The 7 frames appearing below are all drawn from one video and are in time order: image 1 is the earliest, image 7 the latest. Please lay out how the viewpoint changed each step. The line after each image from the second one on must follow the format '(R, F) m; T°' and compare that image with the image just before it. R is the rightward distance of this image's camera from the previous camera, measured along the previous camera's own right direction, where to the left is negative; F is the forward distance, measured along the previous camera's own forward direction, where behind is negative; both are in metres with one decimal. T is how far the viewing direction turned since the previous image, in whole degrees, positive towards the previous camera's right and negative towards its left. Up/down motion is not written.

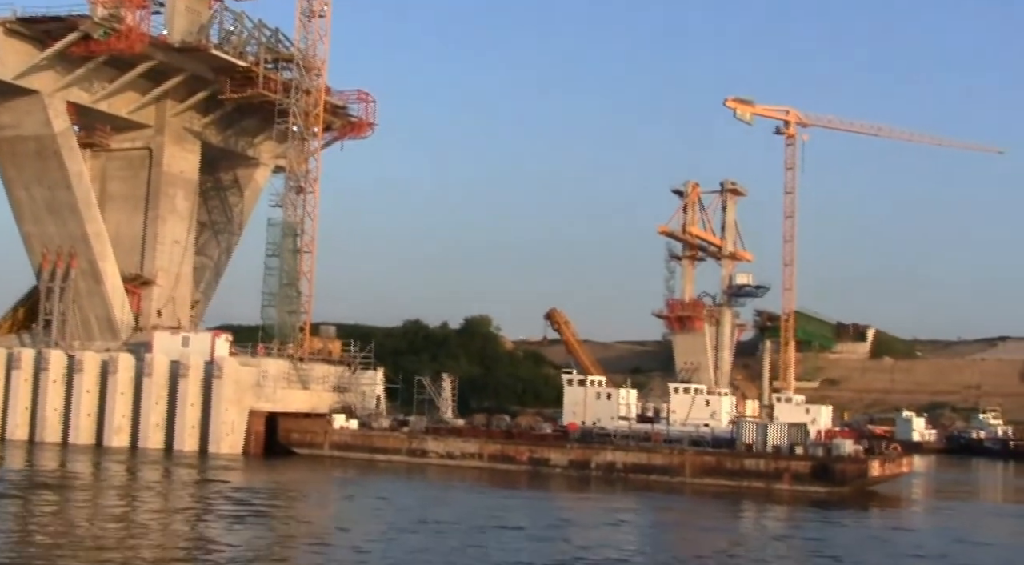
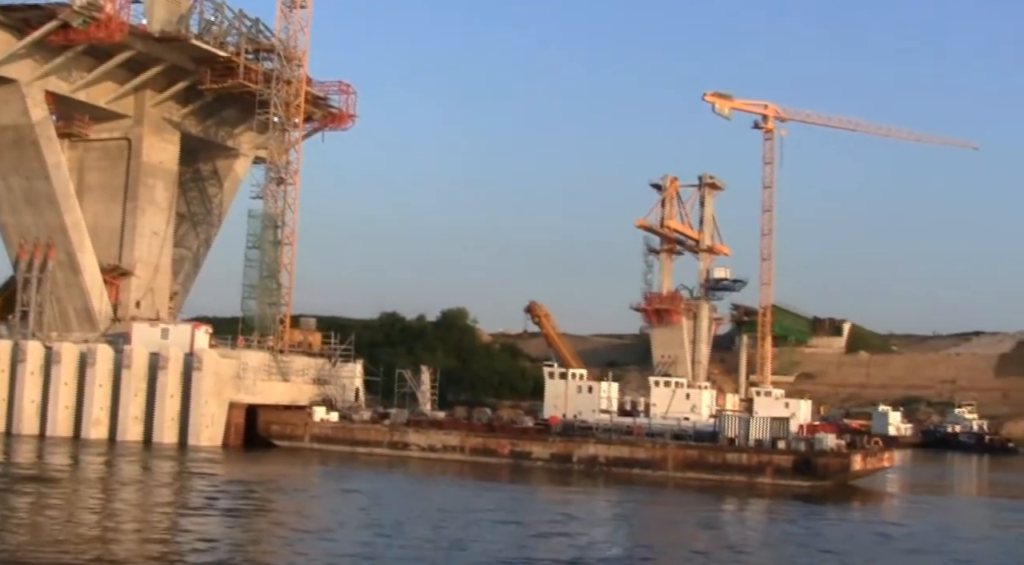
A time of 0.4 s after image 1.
(-0.2, +0.2) m; +1°
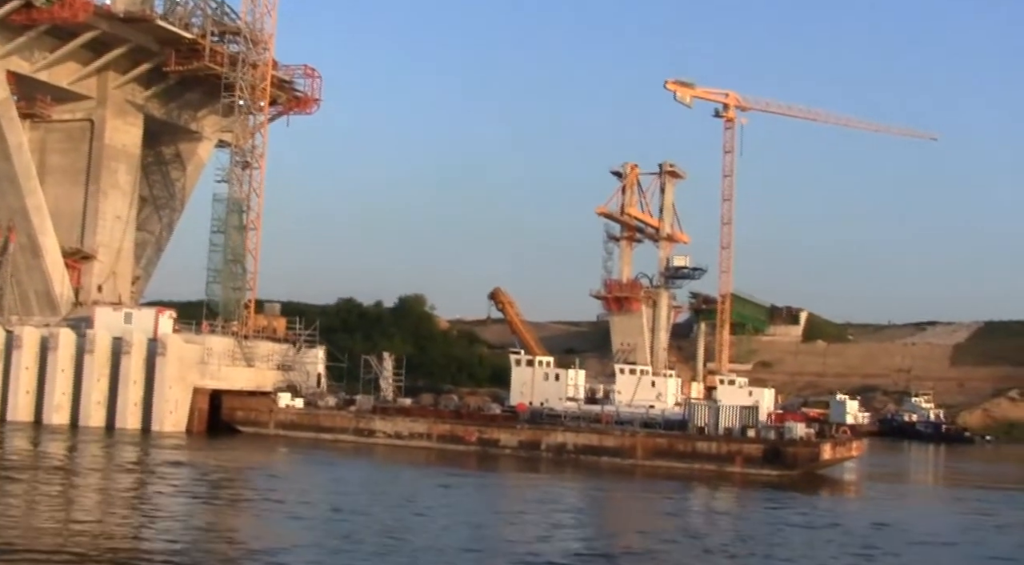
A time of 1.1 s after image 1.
(-0.4, +0.3) m; +2°
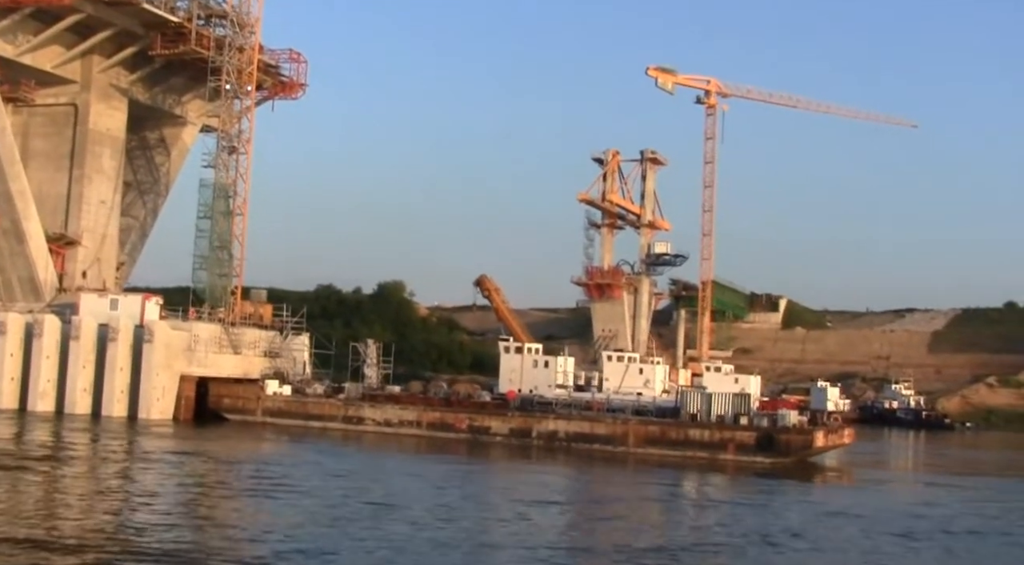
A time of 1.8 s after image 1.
(-0.4, +0.3) m; +1°
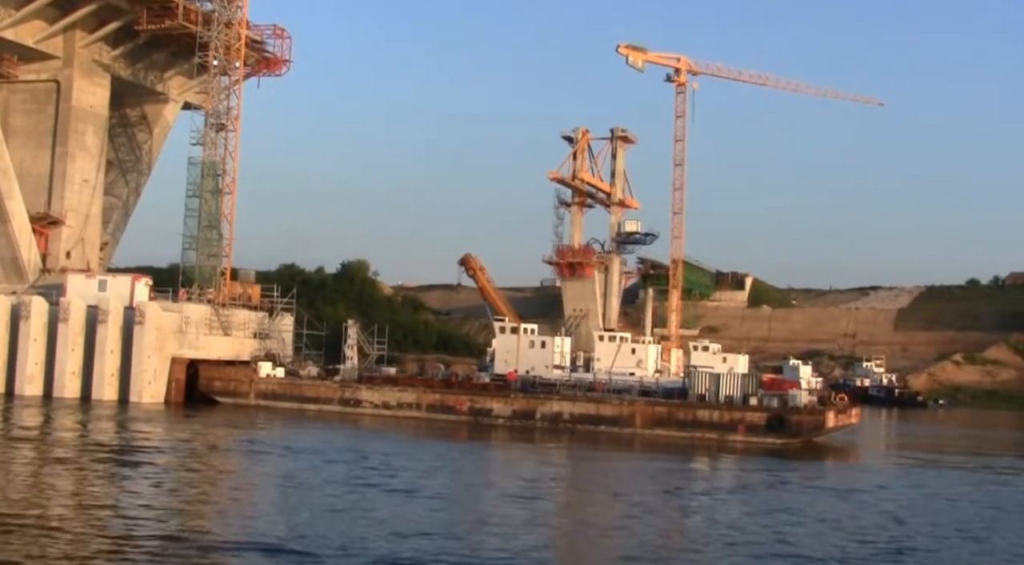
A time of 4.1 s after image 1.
(-1.2, +0.8) m; +2°
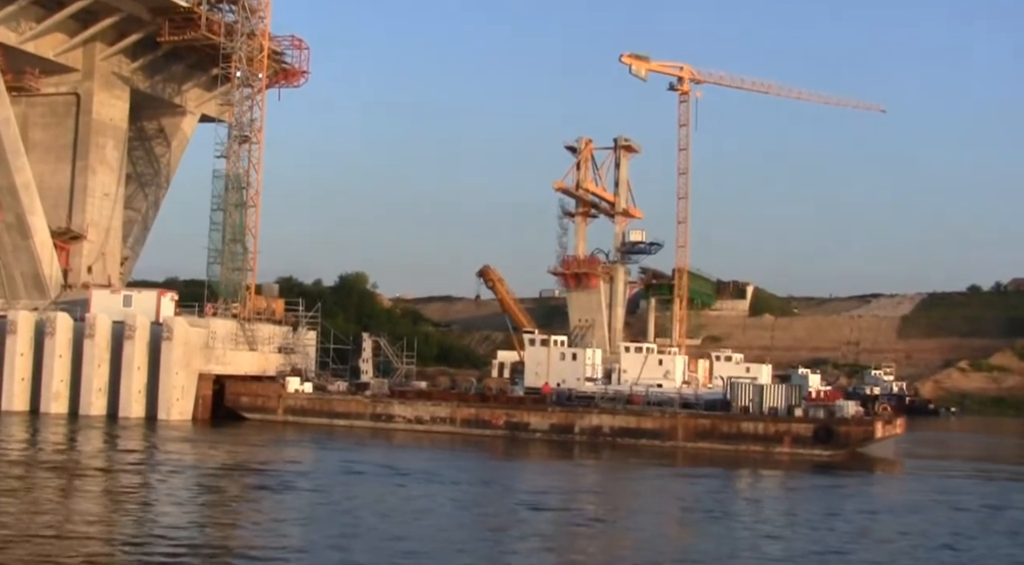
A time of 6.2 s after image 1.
(-1.1, +0.7) m; 0°
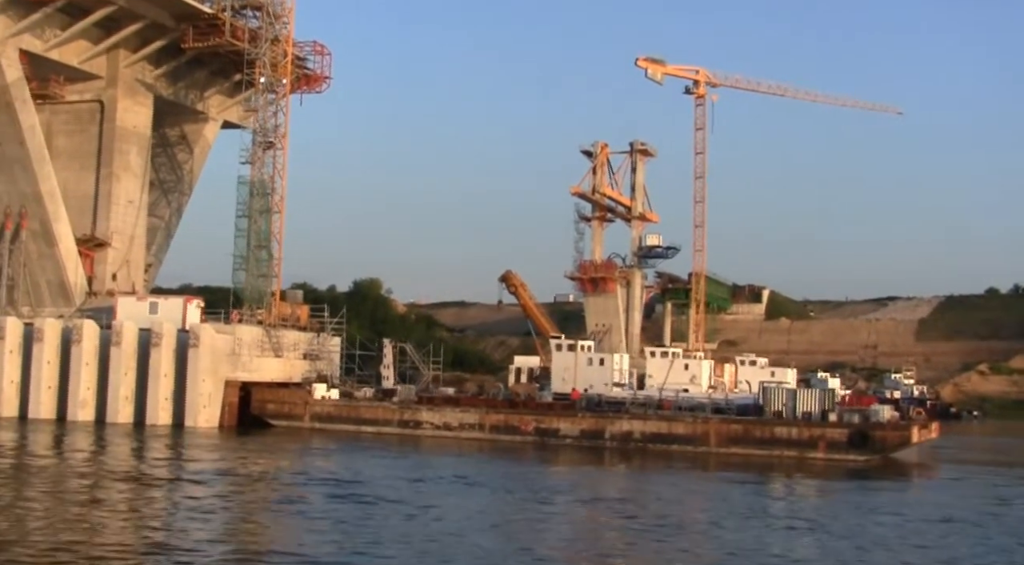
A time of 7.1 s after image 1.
(-0.4, +0.2) m; 0°
